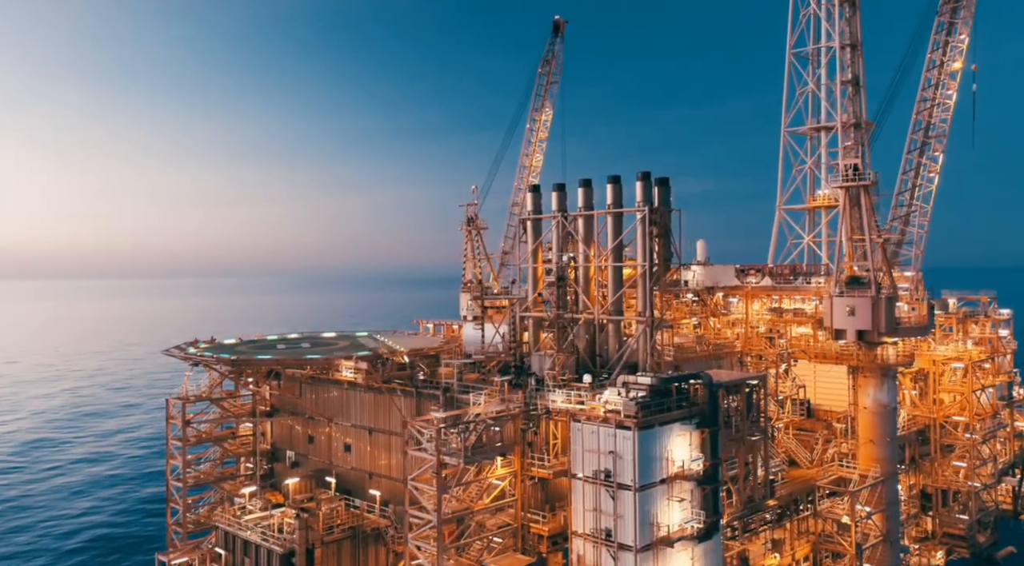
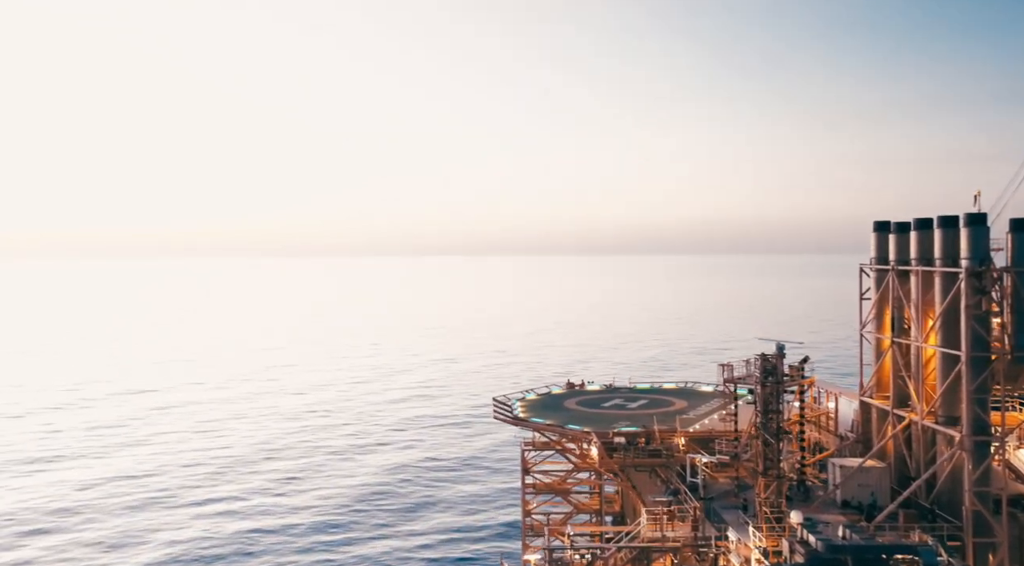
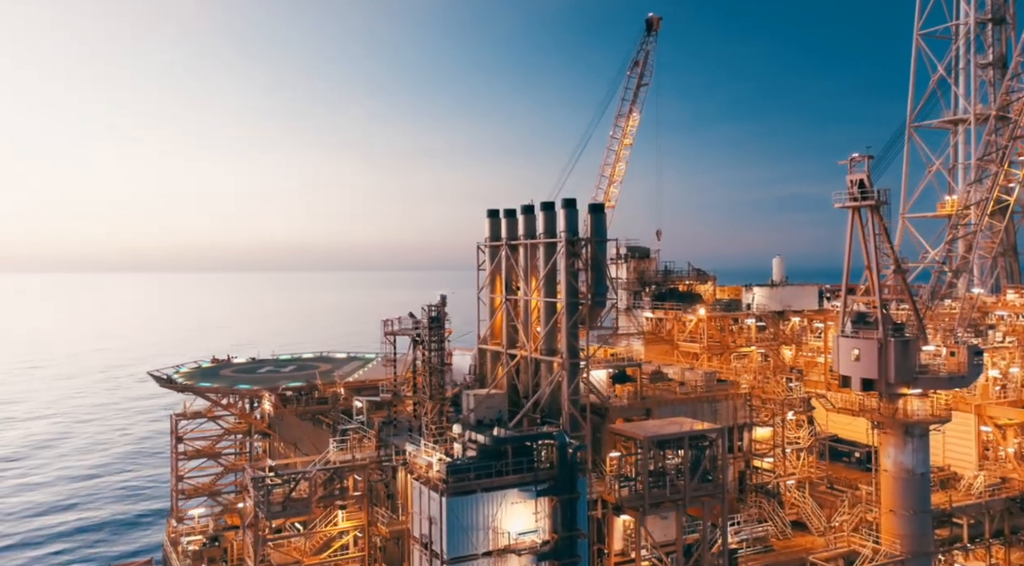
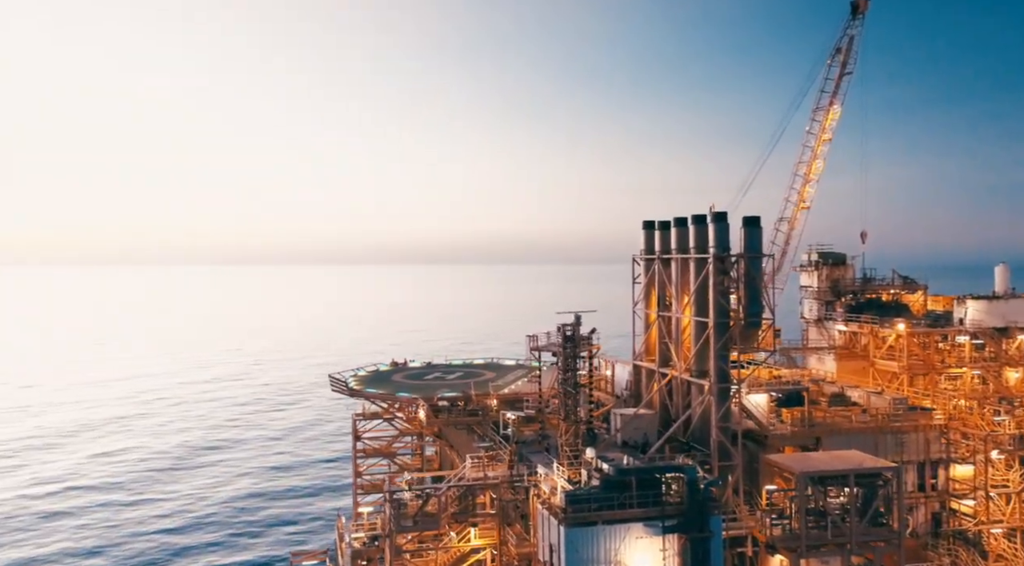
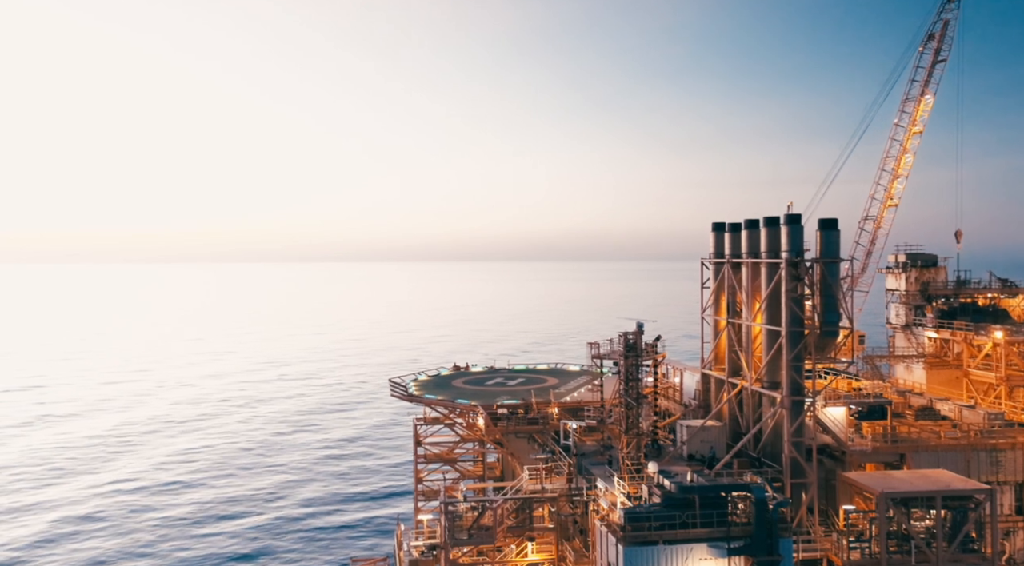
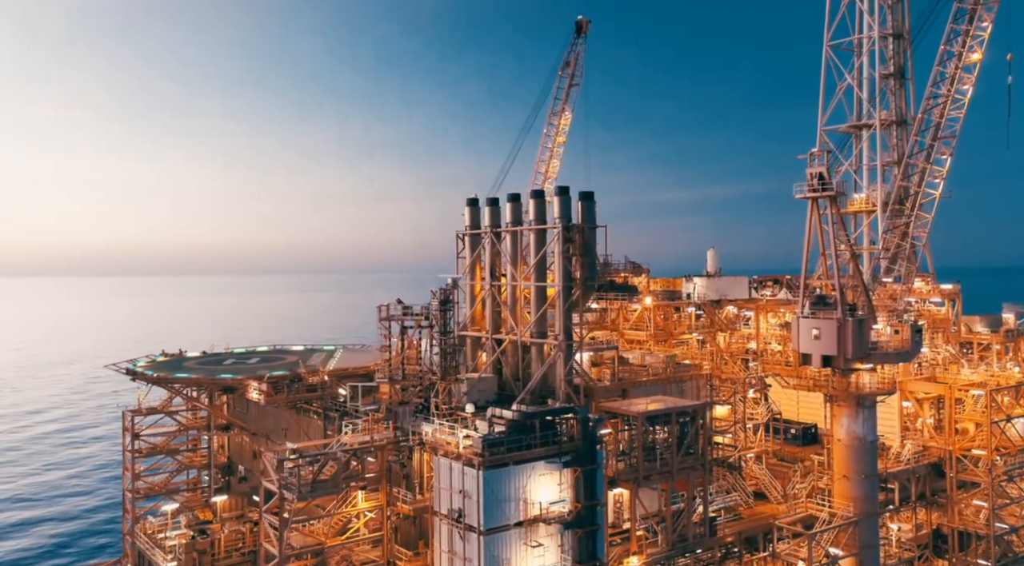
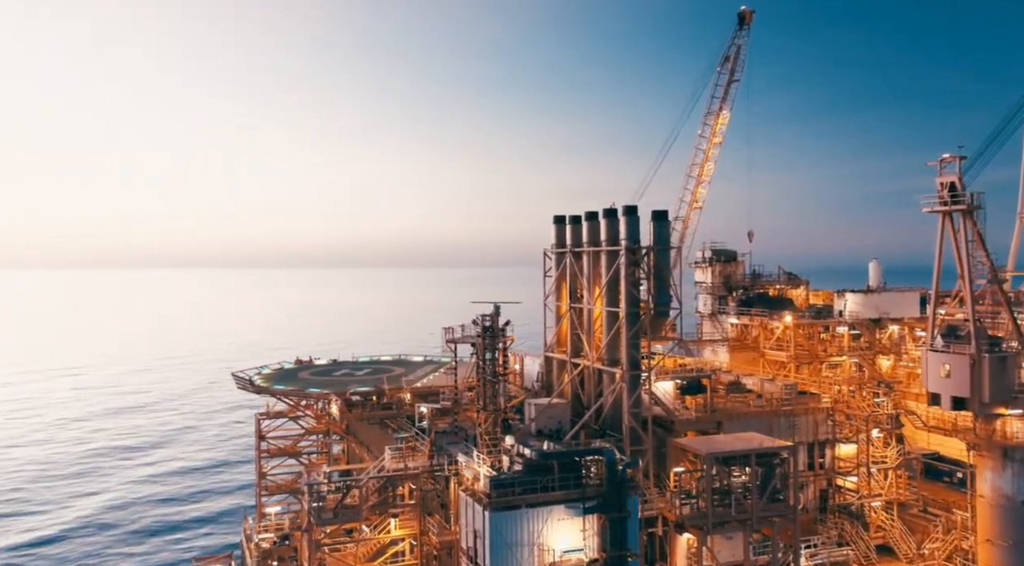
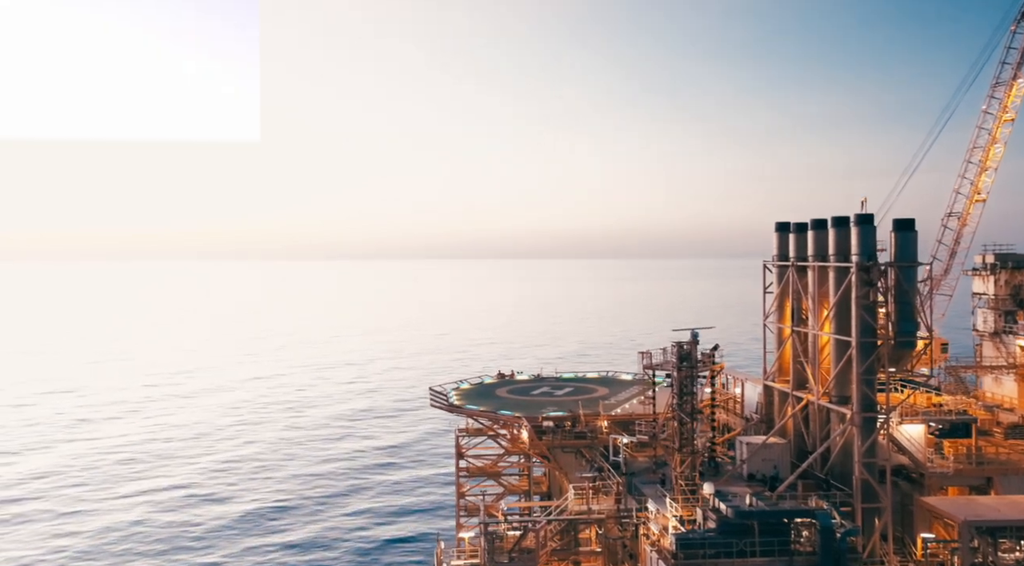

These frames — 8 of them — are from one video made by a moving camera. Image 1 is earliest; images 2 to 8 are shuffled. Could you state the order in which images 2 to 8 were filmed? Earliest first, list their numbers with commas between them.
6, 3, 7, 4, 5, 8, 2
